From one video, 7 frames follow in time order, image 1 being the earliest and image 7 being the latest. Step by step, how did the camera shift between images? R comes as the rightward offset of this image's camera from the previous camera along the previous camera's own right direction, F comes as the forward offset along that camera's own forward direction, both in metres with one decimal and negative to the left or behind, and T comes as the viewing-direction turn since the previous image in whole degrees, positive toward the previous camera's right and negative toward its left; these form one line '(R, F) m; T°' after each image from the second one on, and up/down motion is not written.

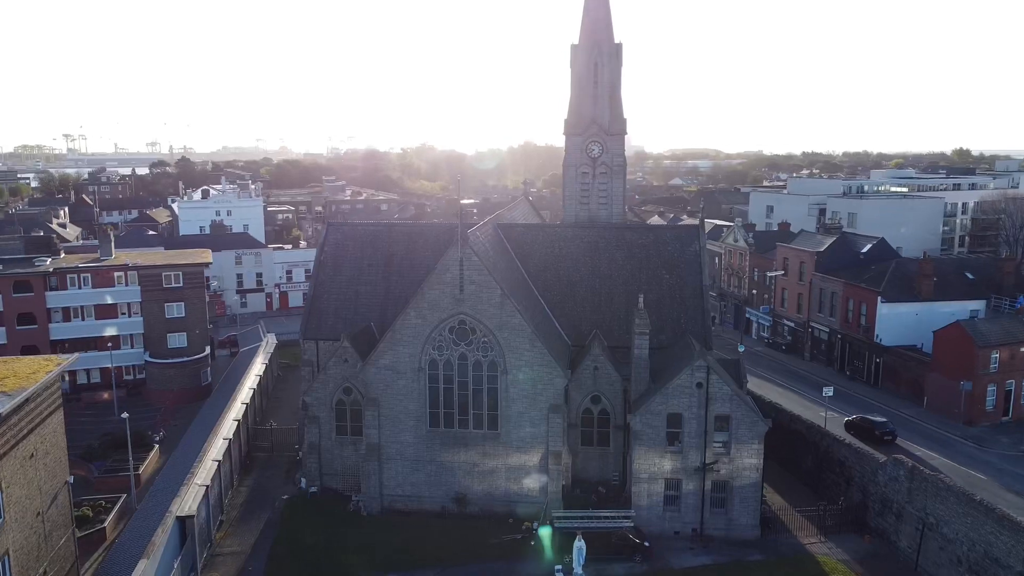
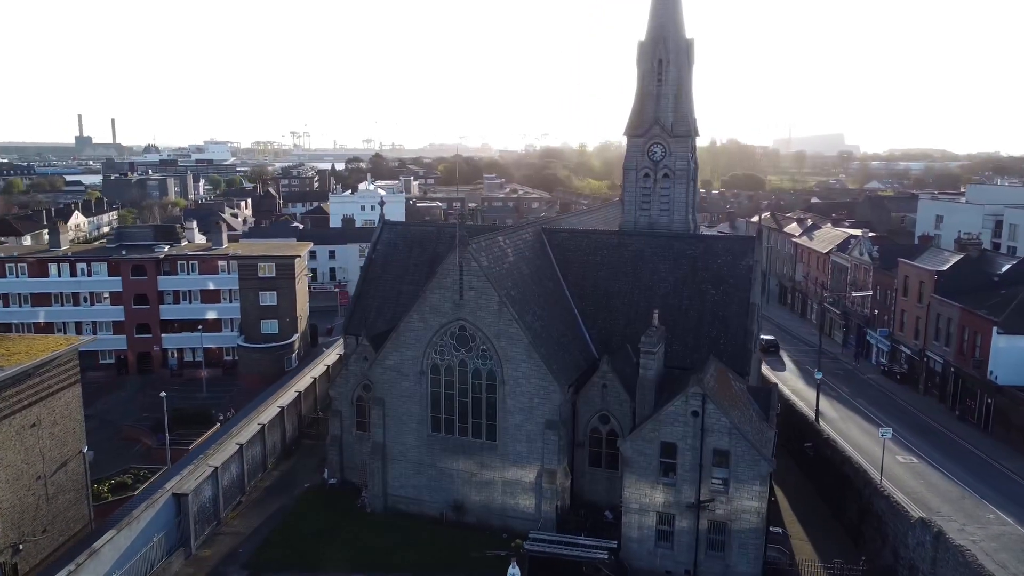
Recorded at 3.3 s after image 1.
(+6.7, +1.8) m; -14°
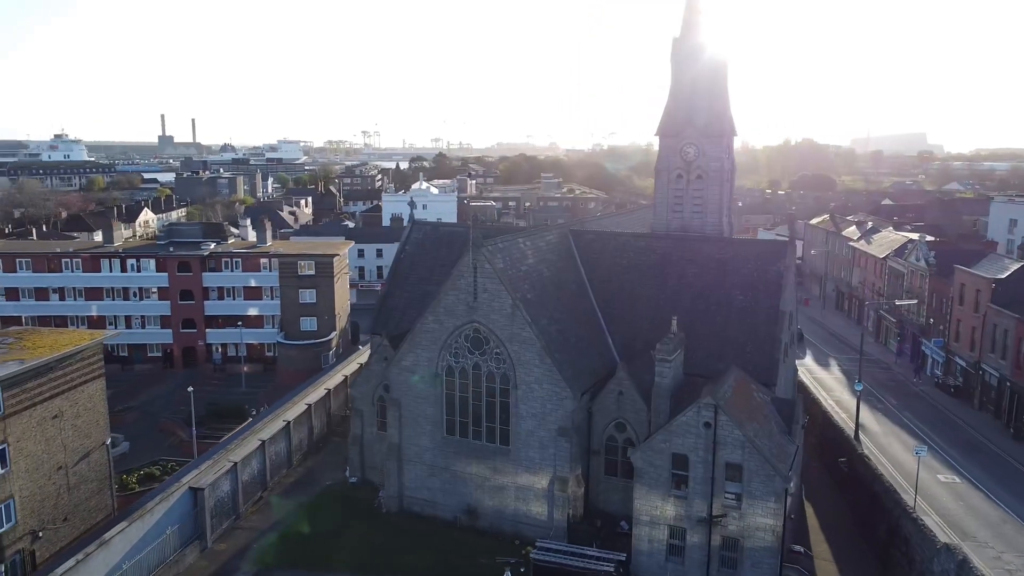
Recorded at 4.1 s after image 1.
(+1.8, +0.5) m; -5°
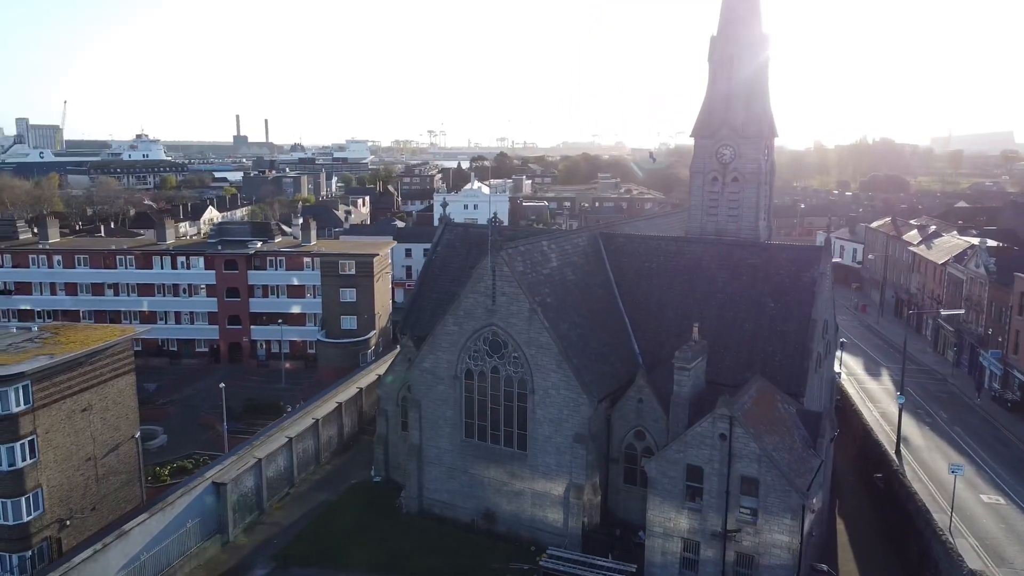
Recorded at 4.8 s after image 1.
(+1.6, +0.3) m; -5°
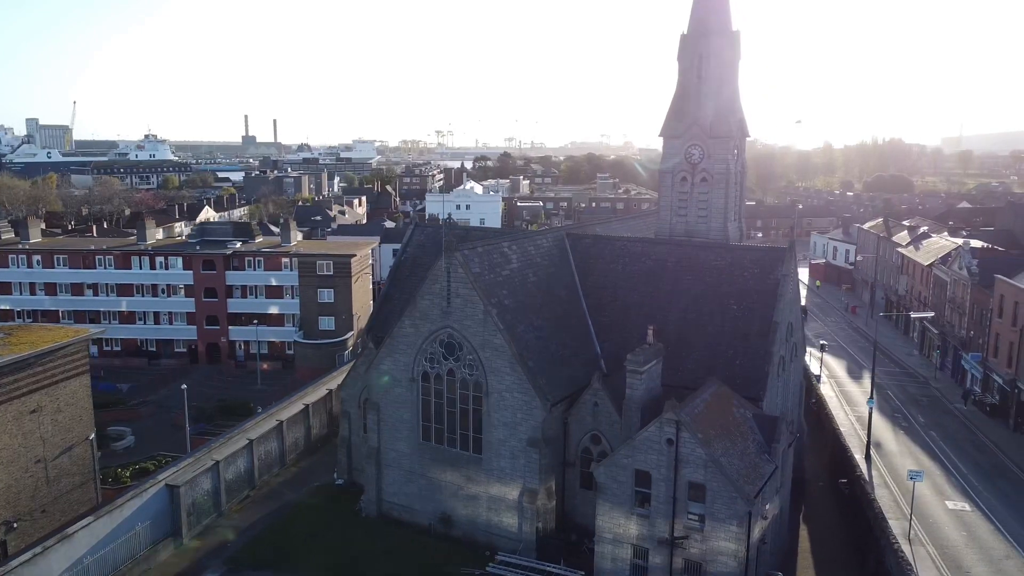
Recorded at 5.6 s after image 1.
(+1.9, +0.4) m; -1°
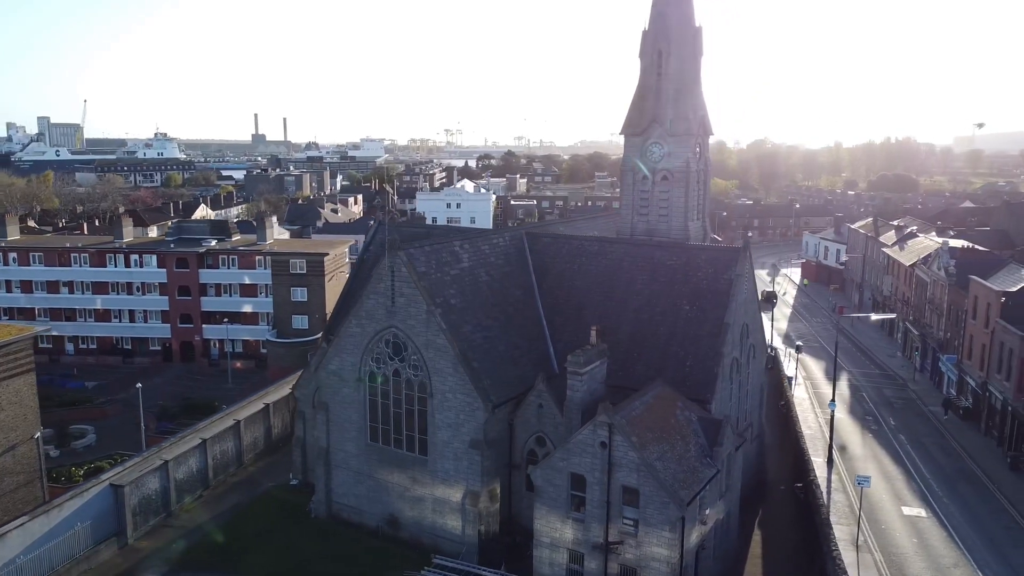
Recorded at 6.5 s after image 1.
(+2.2, +0.4) m; -1°
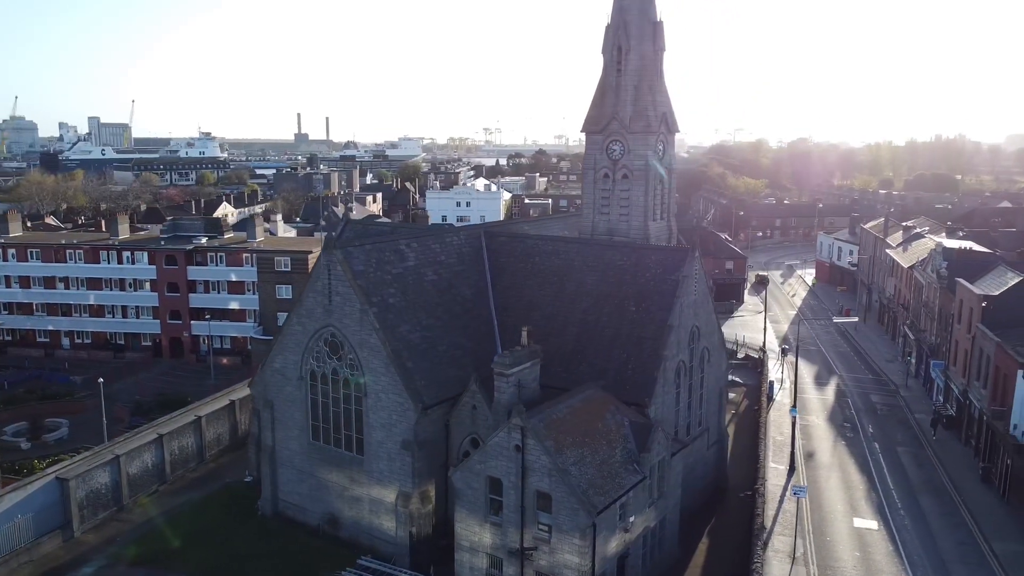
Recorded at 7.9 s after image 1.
(+3.5, +0.5) m; -3°
